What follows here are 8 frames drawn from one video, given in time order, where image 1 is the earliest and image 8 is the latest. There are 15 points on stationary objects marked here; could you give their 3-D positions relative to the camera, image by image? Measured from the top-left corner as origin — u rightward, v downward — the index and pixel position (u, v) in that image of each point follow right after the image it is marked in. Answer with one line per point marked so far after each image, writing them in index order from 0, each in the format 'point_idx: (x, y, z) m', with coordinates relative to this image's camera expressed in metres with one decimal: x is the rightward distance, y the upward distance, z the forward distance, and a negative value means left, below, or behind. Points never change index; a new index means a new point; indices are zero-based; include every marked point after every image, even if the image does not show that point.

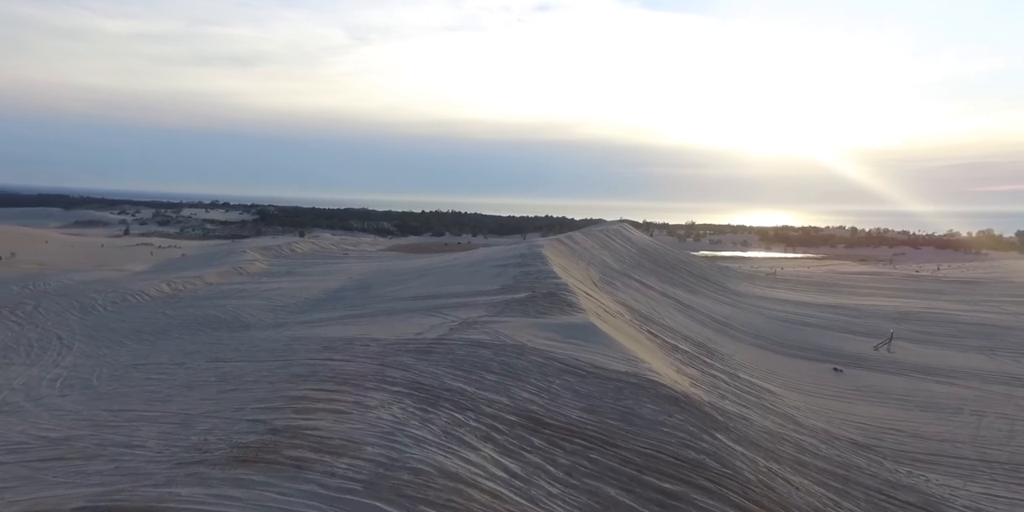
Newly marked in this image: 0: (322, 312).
0: (-4.0, -1.2, +14.4) m
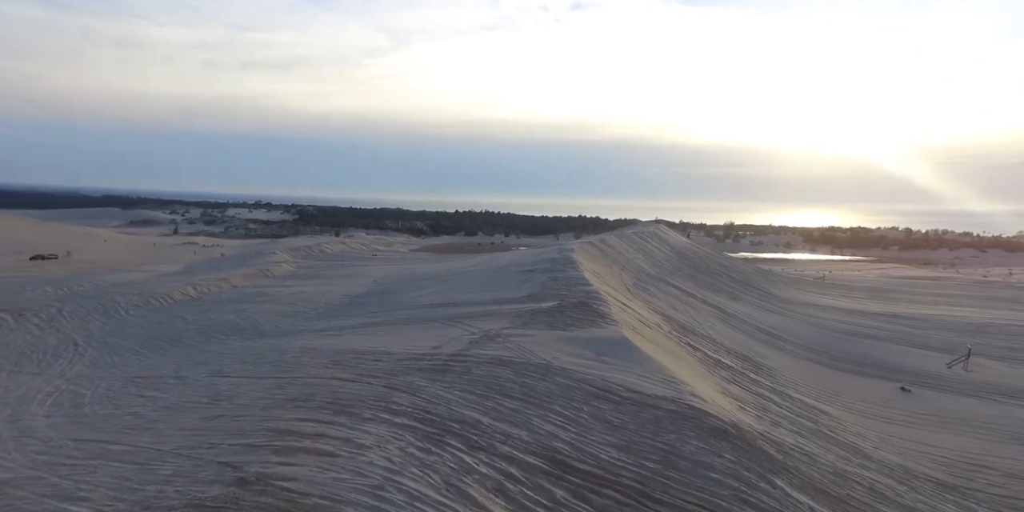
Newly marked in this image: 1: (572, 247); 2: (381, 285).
0: (-3.4, -1.3, +13.7) m
1: (+1.7, +0.2, +19.6) m
2: (-3.6, -0.9, +18.7) m
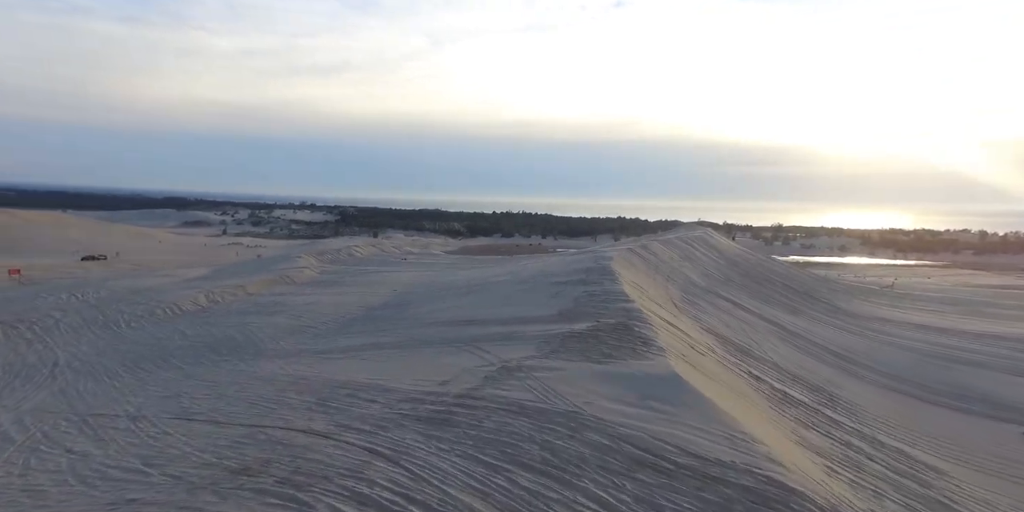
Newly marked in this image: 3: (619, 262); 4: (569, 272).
0: (-2.9, -1.5, +12.1) m
1: (+2.6, +0.1, +17.7) m
2: (-2.8, -1.0, +17.1) m
3: (+2.5, -0.2, +16.0) m
4: (+1.3, -0.4, +15.3) m
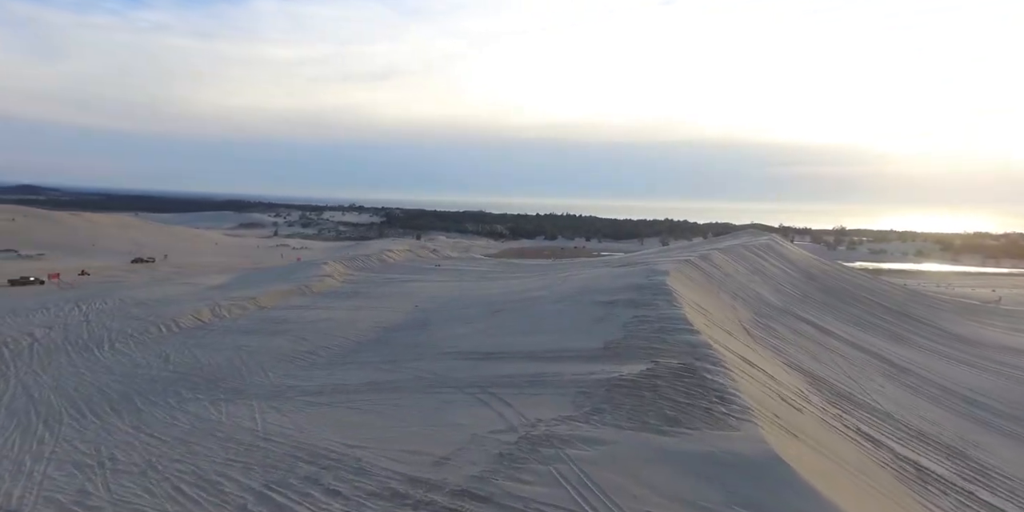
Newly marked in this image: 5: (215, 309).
0: (-2.4, -1.7, +9.9) m
1: (+3.4, -0.2, +15.2) m
2: (-2.0, -1.3, +14.9) m
3: (+3.3, -0.5, +13.5) m
4: (+2.0, -0.7, +12.9) m
5: (-7.4, -1.3, +17.0) m
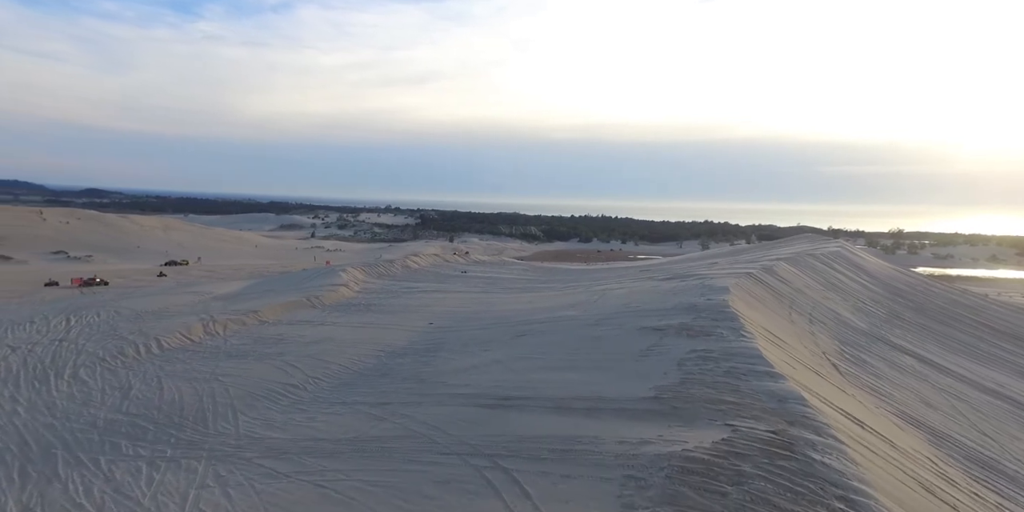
0: (-2.1, -1.9, +7.9) m
1: (+4.0, -0.4, +12.8) m
2: (-1.4, -1.5, +12.8) m
3: (+3.7, -0.7, +11.1) m
4: (+2.4, -0.9, +10.6) m
5: (-6.8, -1.5, +15.1) m
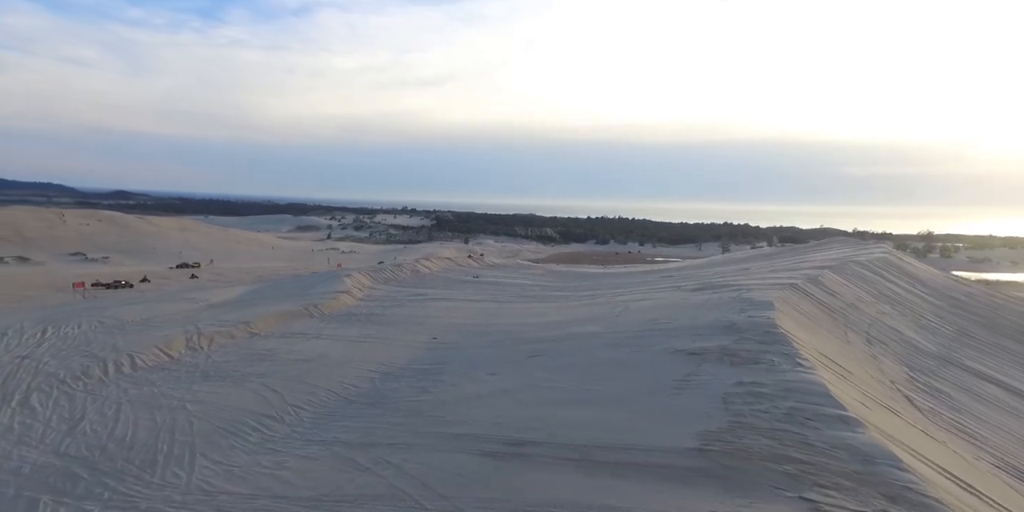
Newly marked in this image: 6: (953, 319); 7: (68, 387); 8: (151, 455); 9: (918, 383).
0: (-2.1, -2.0, +6.5) m
1: (+4.2, -0.6, +11.3) m
2: (-1.2, -1.6, +11.4) m
3: (+3.9, -0.8, +9.6) m
4: (+2.5, -1.1, +9.1) m
5: (-6.5, -1.6, +13.8) m
6: (+7.6, -1.0, +11.6) m
7: (-6.5, -2.1, +9.9) m
8: (-3.8, -2.2, +7.2) m
9: (+5.0, -1.5, +8.3) m
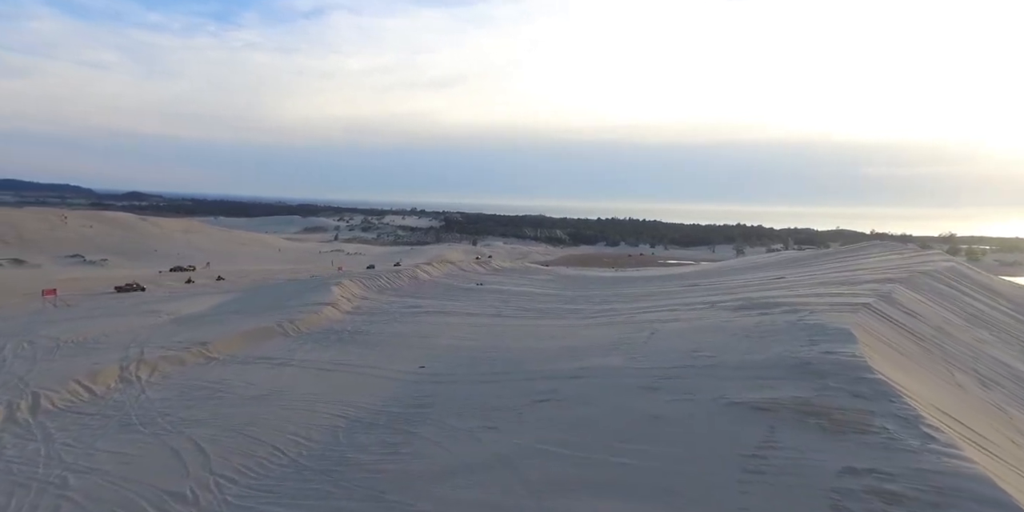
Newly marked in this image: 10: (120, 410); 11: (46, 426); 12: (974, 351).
0: (-2.1, -2.2, +4.2) m
1: (+4.2, -0.8, +8.9) m
2: (-1.2, -1.8, +9.1) m
3: (+3.9, -1.0, +7.2) m
4: (+2.6, -1.2, +6.8) m
5: (-6.5, -1.8, +11.6) m
6: (+7.6, -1.2, +9.2) m
7: (-6.5, -2.2, +7.7) m
8: (-3.8, -2.3, +5.0) m
9: (+5.0, -1.7, +6.0) m
10: (-5.1, -2.1, +8.9) m
11: (-5.6, -2.2, +8.2) m
12: (+5.8, -1.1, +8.4) m
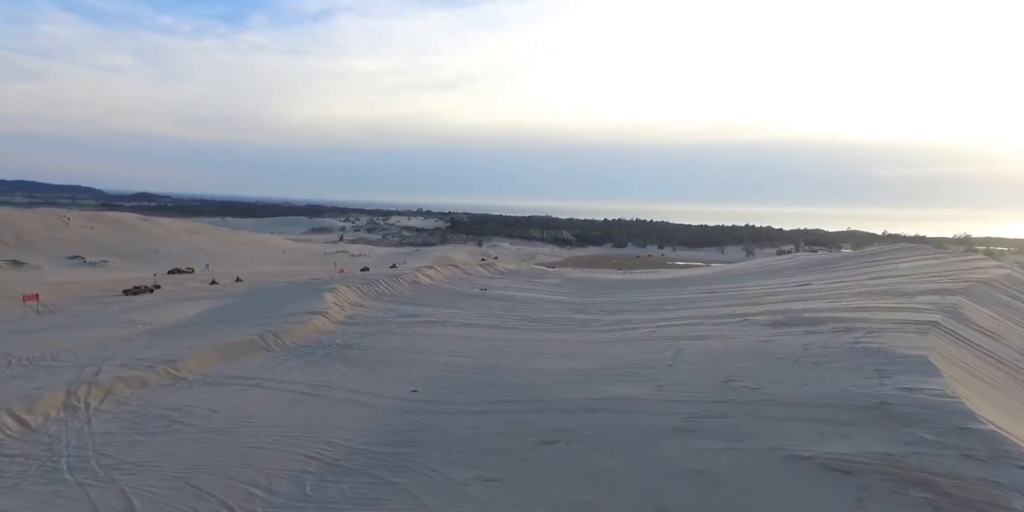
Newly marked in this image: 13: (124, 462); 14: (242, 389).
0: (-2.1, -2.3, +2.8) m
1: (+4.2, -0.9, +7.5) m
2: (-1.2, -1.9, +7.7) m
3: (+3.9, -1.1, +5.8) m
4: (+2.6, -1.3, +5.3) m
5: (-6.4, -1.9, +10.3) m
6: (+7.7, -1.3, +7.8) m
7: (-6.5, -2.3, +6.4) m
8: (-3.8, -2.5, +3.6) m
9: (+5.1, -1.8, +4.5) m
10: (-5.1, -2.2, +7.5) m
11: (-5.6, -2.3, +6.9) m
12: (+5.8, -1.2, +7.0) m
13: (-4.0, -2.2, +7.1) m
14: (-4.2, -2.0, +10.3) m
